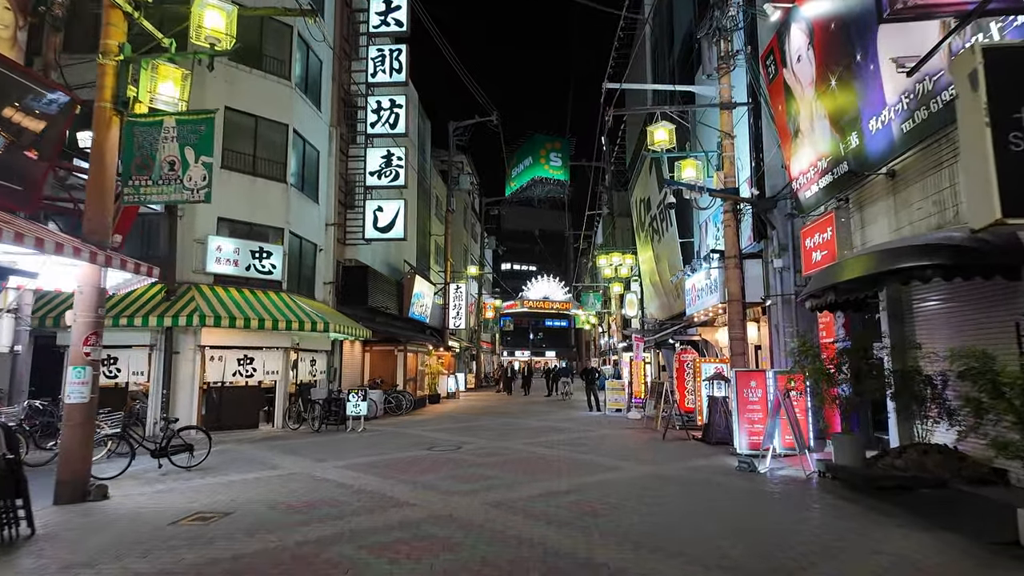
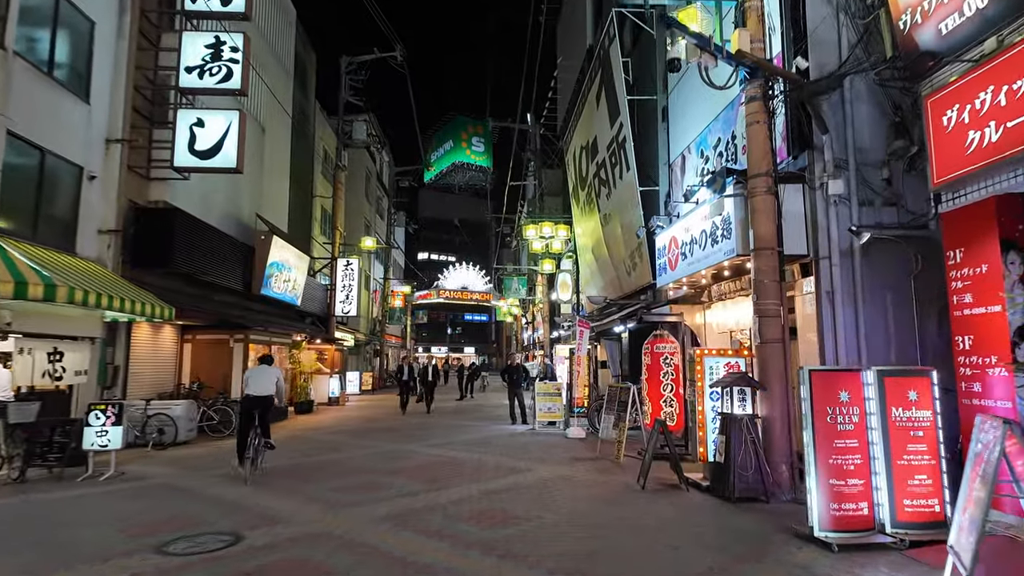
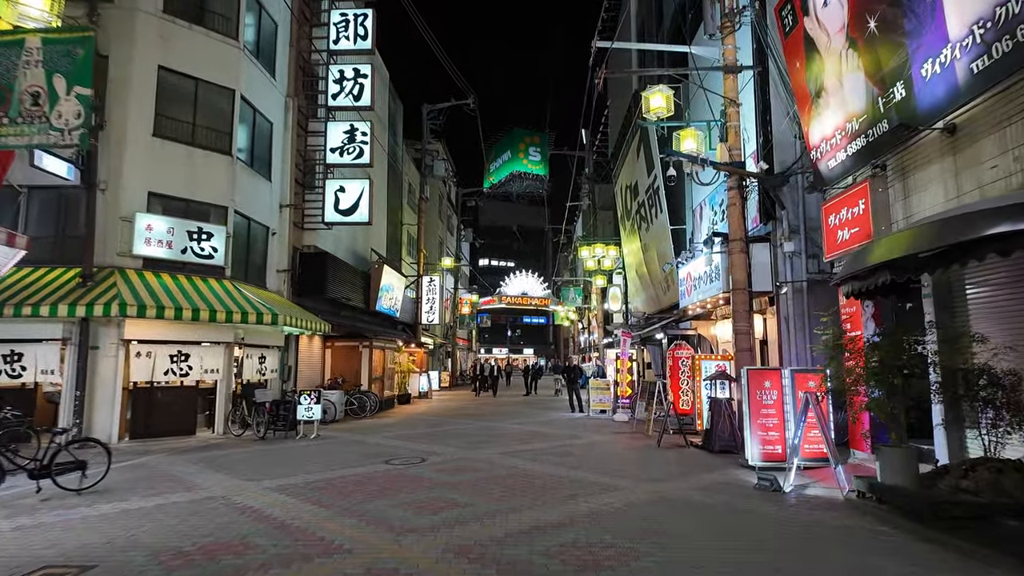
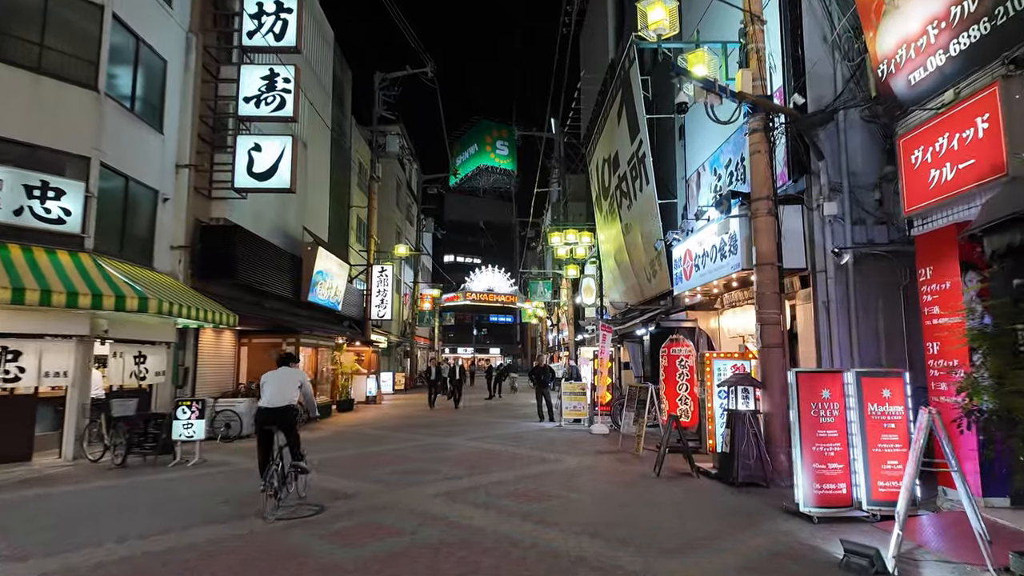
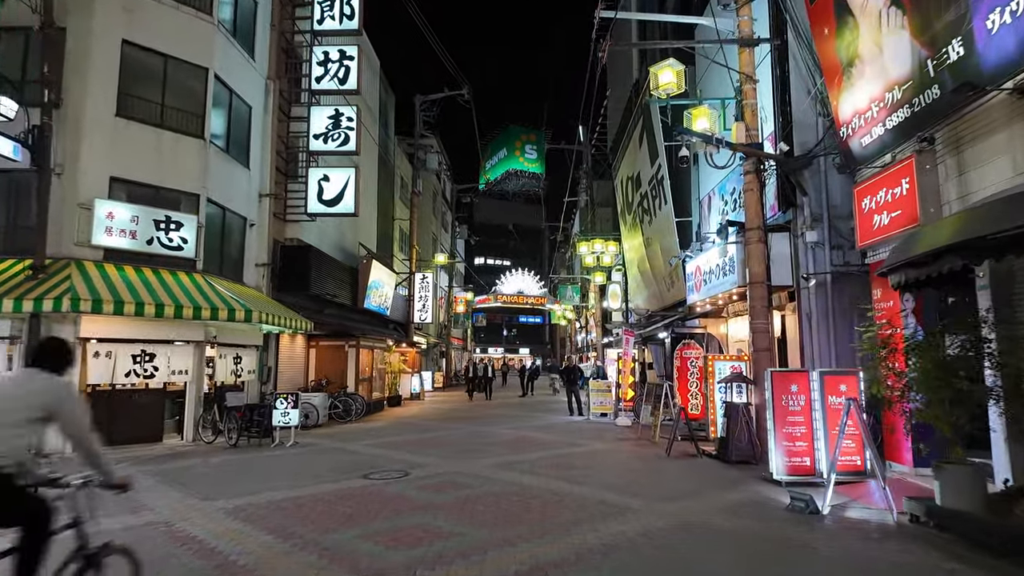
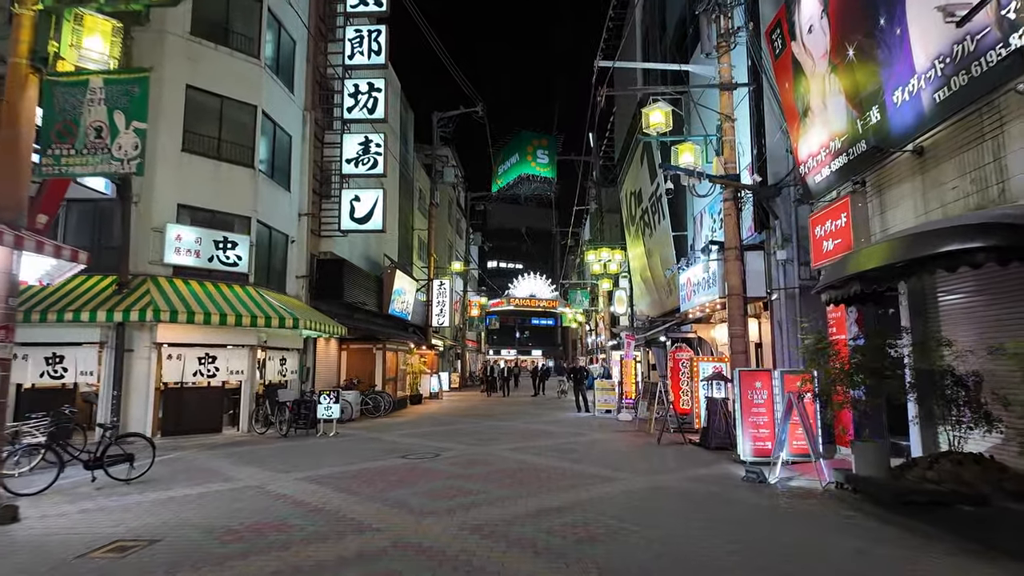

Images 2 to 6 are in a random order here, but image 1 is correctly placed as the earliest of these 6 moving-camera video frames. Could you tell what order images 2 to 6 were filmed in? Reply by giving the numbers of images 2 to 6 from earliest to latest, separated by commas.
6, 3, 5, 4, 2
